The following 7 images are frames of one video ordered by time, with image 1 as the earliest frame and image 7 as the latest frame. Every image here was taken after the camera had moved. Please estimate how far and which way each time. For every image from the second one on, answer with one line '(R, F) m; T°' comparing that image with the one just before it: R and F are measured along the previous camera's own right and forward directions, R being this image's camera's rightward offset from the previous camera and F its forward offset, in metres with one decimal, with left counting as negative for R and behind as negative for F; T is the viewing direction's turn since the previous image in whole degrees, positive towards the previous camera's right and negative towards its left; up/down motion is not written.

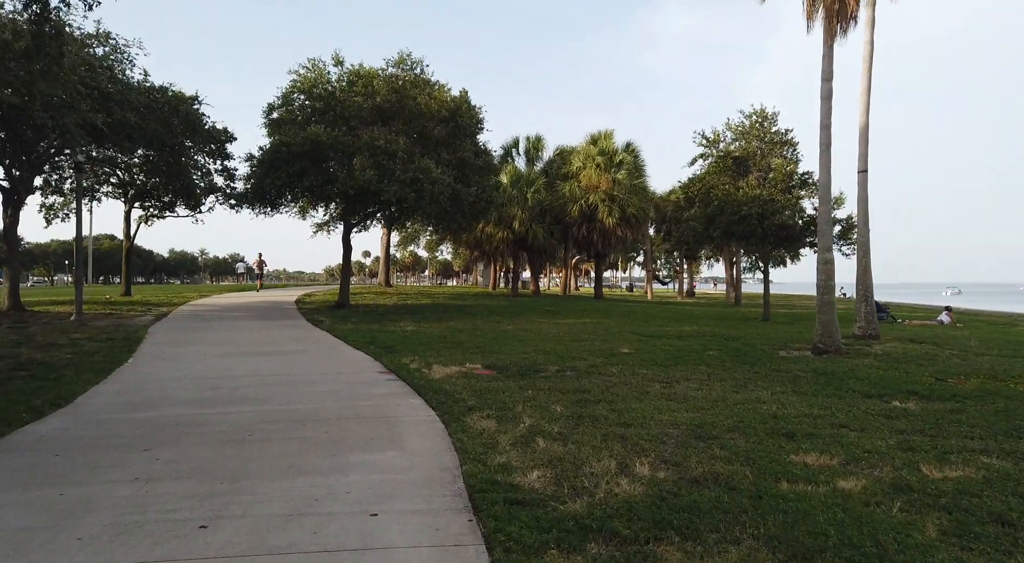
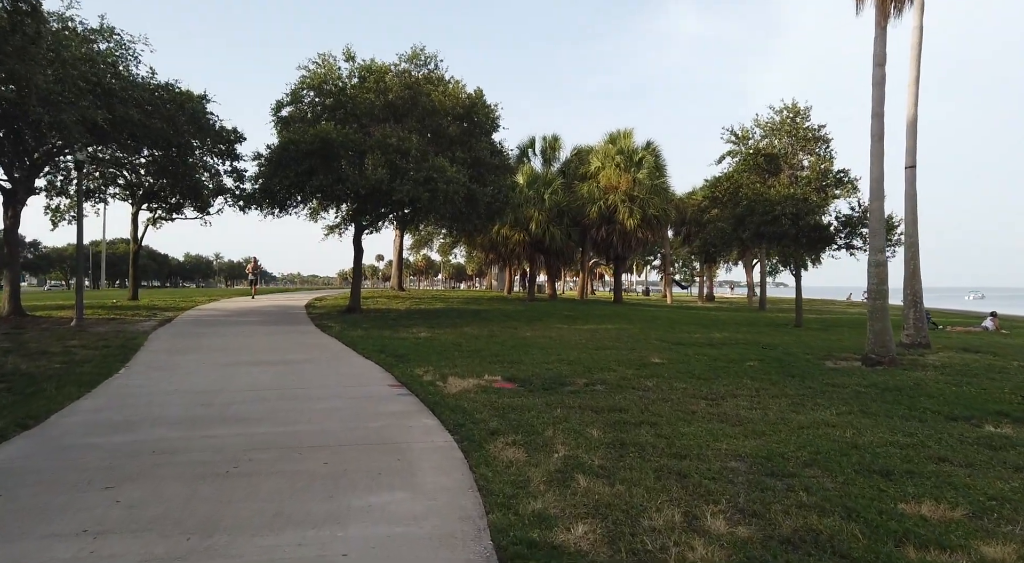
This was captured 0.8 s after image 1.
(-0.2, +0.9) m; -1°
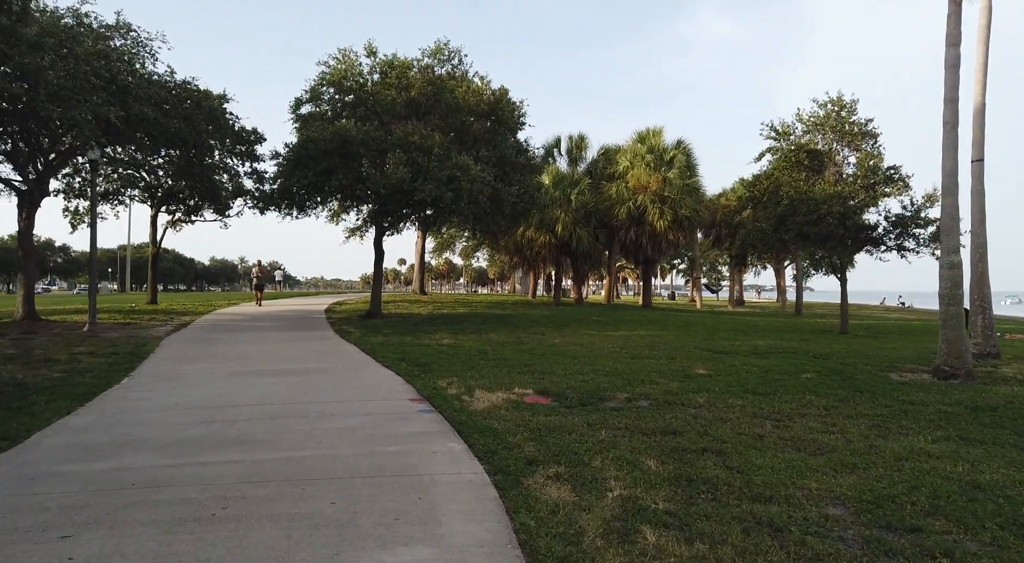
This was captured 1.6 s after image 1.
(-0.2, +0.8) m; -2°
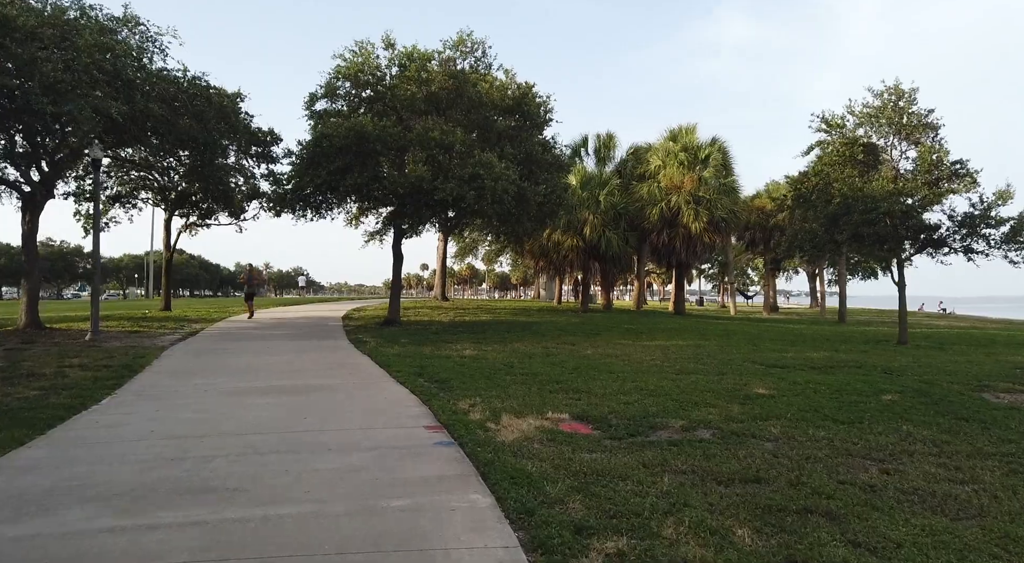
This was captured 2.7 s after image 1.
(-0.1, +1.2) m; -2°
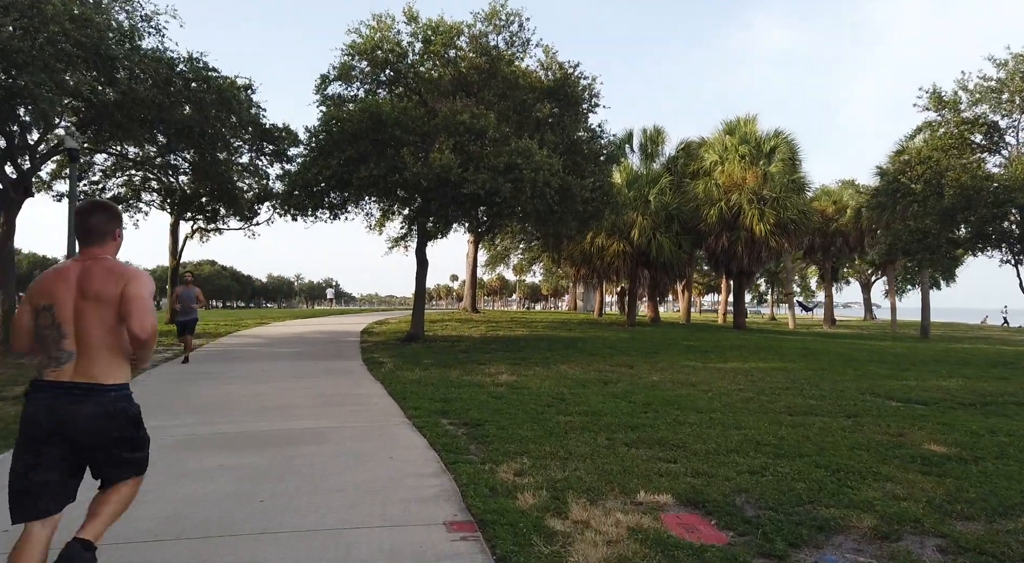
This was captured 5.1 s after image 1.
(-0.3, +2.4) m; -3°
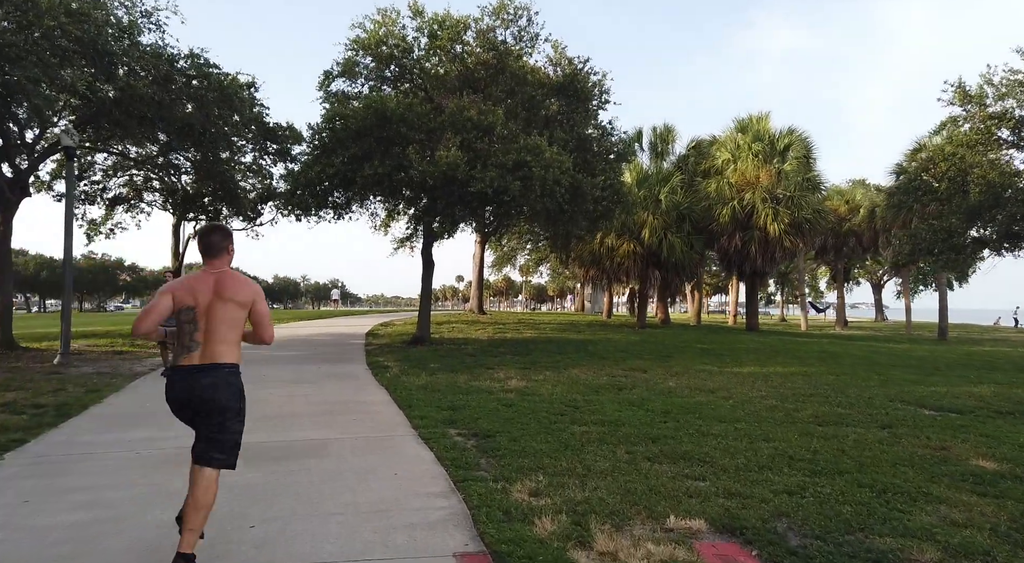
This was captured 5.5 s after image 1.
(-0.1, +0.4) m; -1°
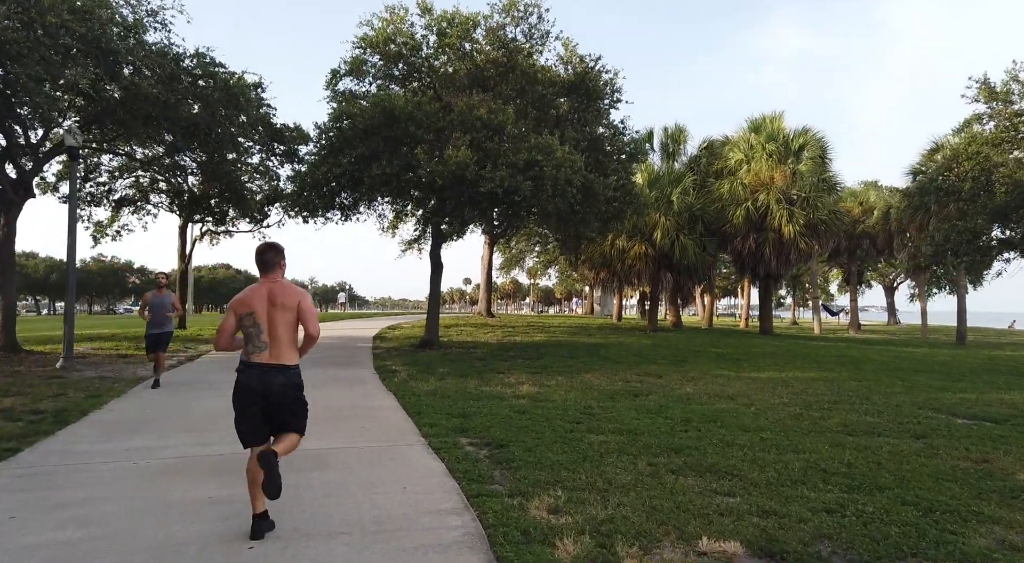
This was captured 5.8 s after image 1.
(-0.1, +0.3) m; -1°
